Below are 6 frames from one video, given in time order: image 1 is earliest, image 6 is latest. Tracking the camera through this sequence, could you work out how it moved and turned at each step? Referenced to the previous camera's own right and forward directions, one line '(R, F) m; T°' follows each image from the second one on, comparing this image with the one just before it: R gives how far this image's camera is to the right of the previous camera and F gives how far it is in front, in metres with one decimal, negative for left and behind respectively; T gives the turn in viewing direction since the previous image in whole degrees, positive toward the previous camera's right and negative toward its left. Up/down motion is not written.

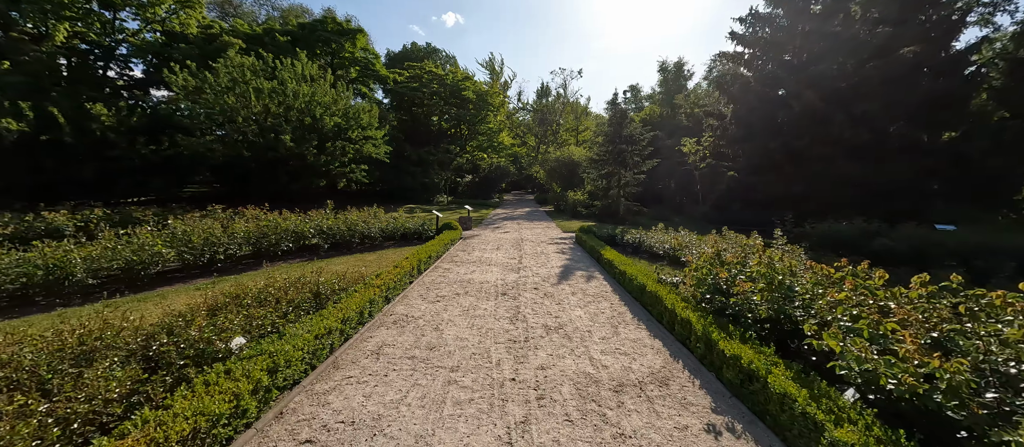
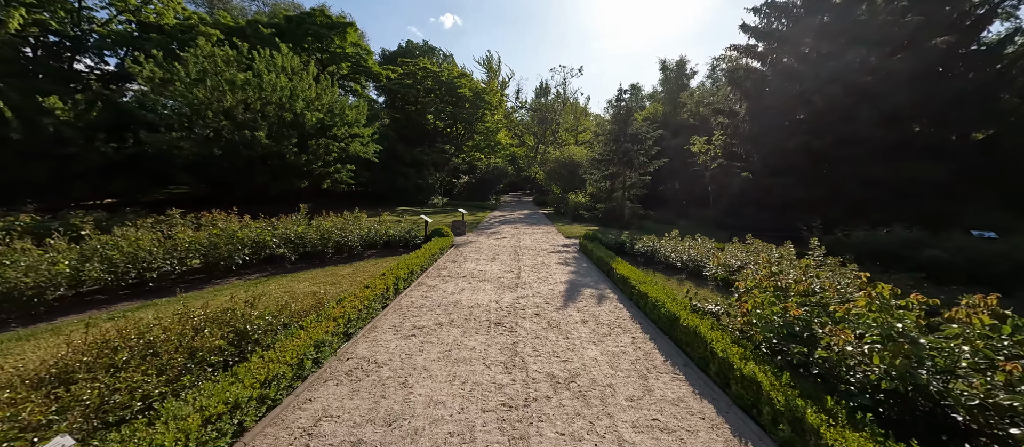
(0.0, +1.3) m; 0°
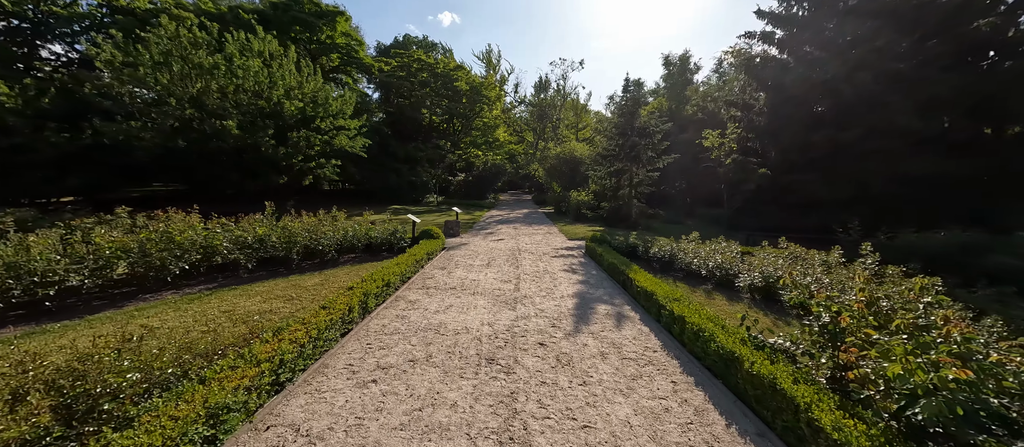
(0.0, +1.3) m; 0°
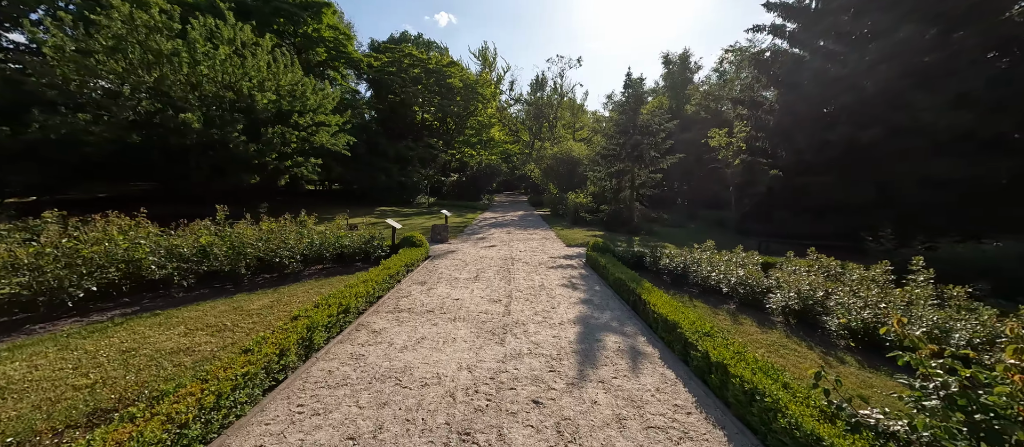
(+0.1, +1.1) m; +1°
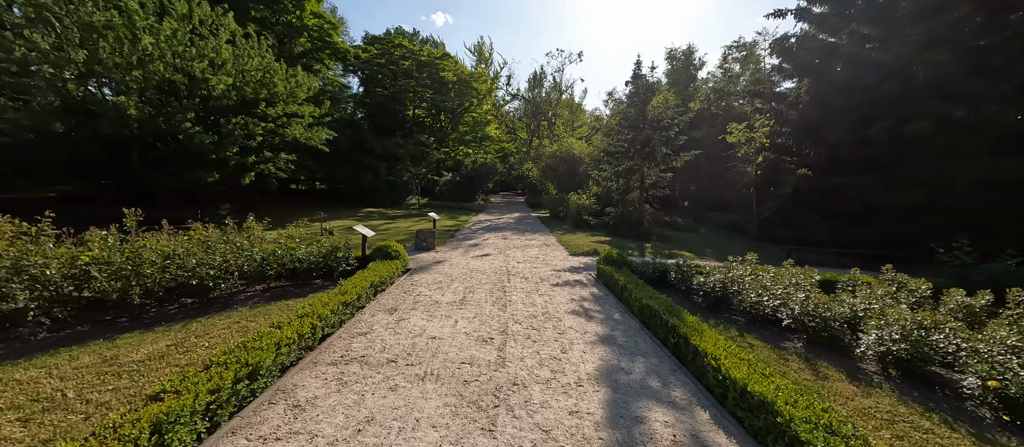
(0.0, +1.6) m; +1°
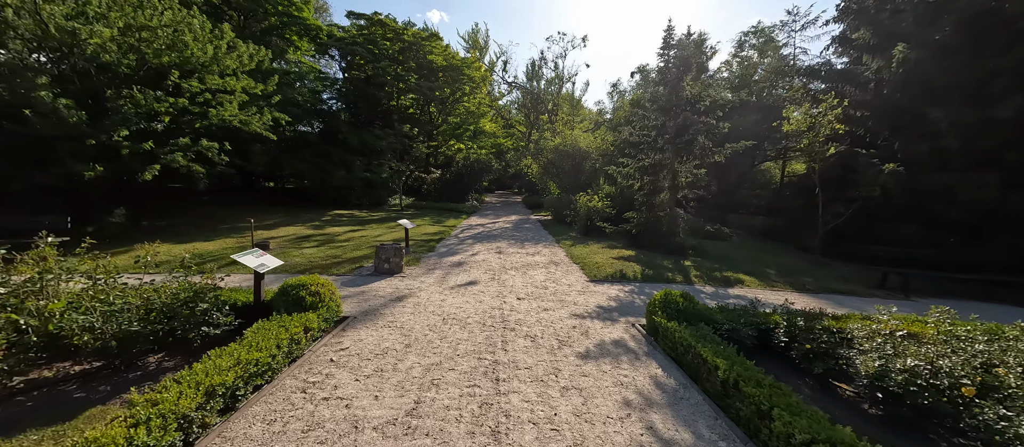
(0.0, +3.1) m; +1°
